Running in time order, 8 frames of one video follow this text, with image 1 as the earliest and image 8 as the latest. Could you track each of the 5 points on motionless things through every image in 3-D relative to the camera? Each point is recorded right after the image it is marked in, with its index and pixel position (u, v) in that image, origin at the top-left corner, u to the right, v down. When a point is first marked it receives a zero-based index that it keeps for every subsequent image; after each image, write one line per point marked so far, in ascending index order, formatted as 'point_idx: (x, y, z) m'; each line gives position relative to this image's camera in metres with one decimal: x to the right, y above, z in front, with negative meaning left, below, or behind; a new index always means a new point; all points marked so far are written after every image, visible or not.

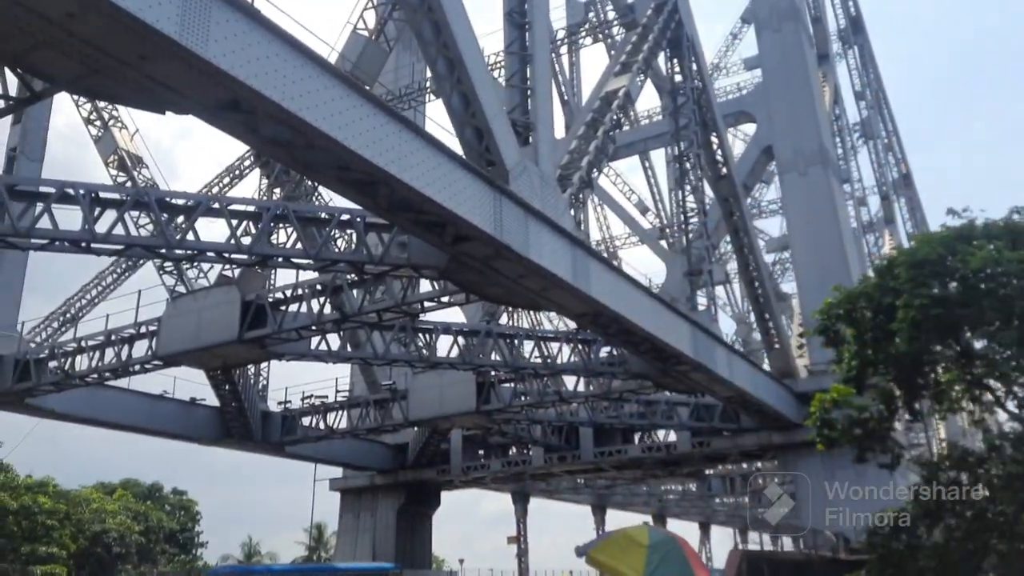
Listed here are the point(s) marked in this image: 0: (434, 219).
0: (-1.4, +1.3, +16.1) m
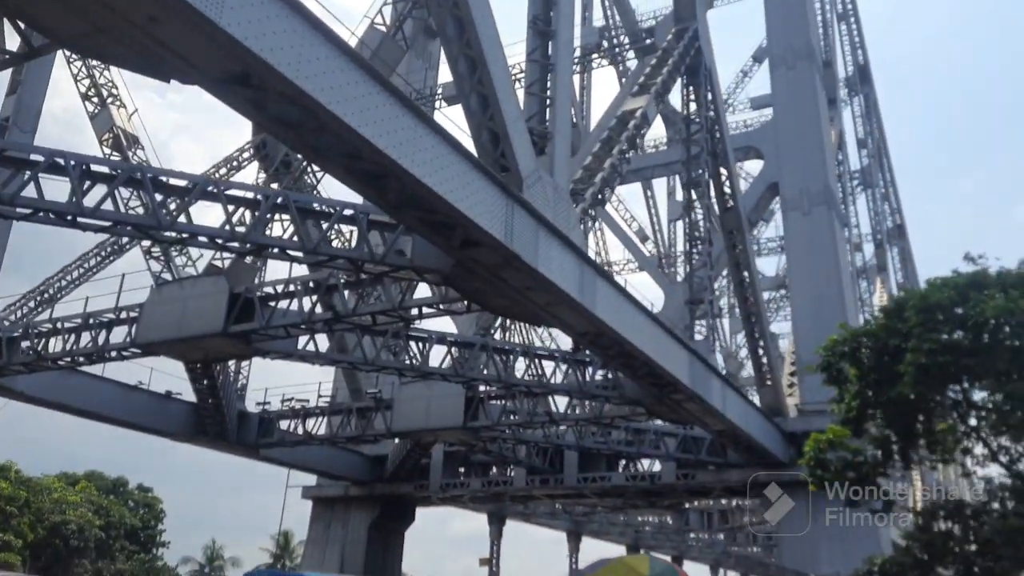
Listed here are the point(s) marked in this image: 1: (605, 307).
0: (-1.2, +1.2, +15.3) m
1: (+2.1, -0.4, +19.5) m
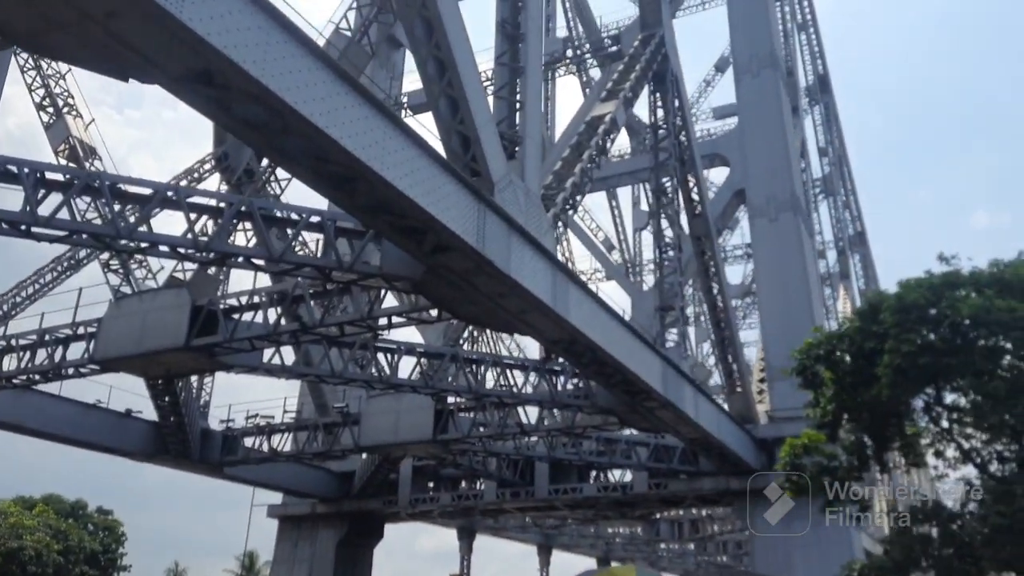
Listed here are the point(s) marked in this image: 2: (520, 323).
0: (-1.7, +1.1, +14.9) m
1: (+1.5, -0.6, +19.2) m
2: (+0.2, -0.8, +18.8) m
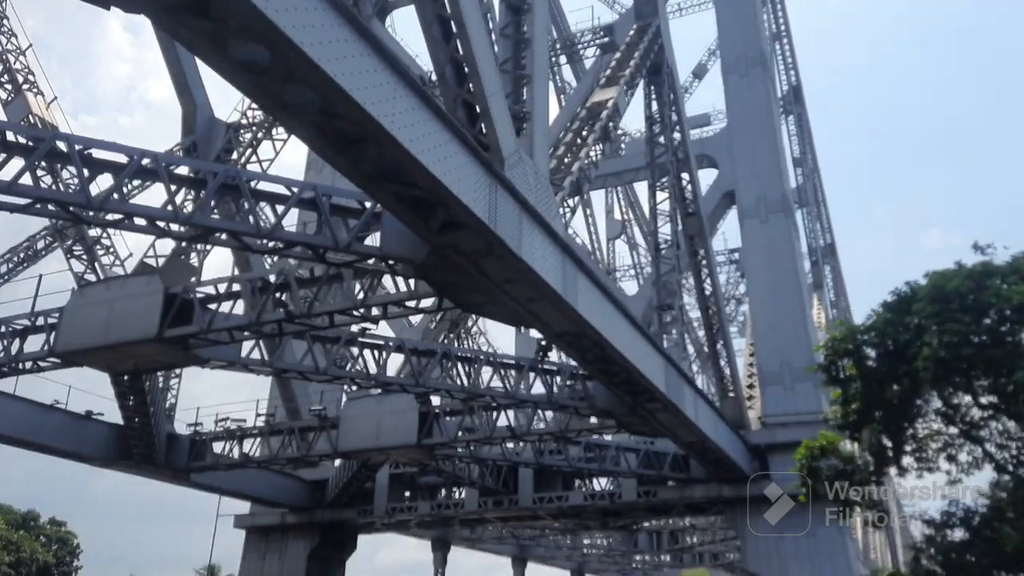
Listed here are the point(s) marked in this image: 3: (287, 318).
0: (-1.4, +1.4, +13.5) m
1: (+1.6, -0.3, +17.9) m
2: (+0.3, -0.5, +17.4) m
3: (-4.9, -0.7, +18.7) m
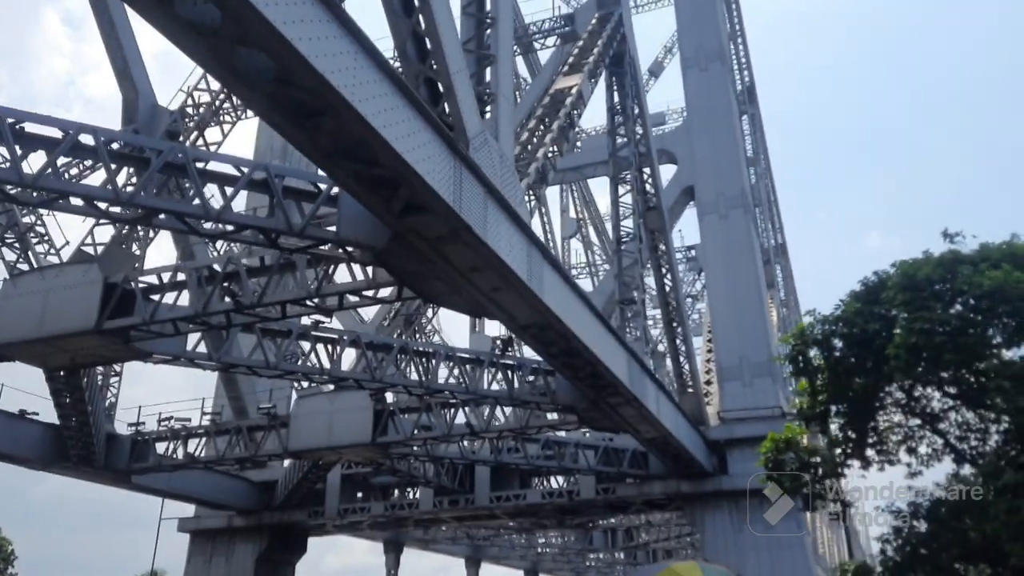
0: (-1.9, +1.7, +12.7) m
1: (+0.8, -0.1, +17.3) m
2: (-0.5, -0.3, +16.7) m
3: (-5.7, -0.4, +17.7) m
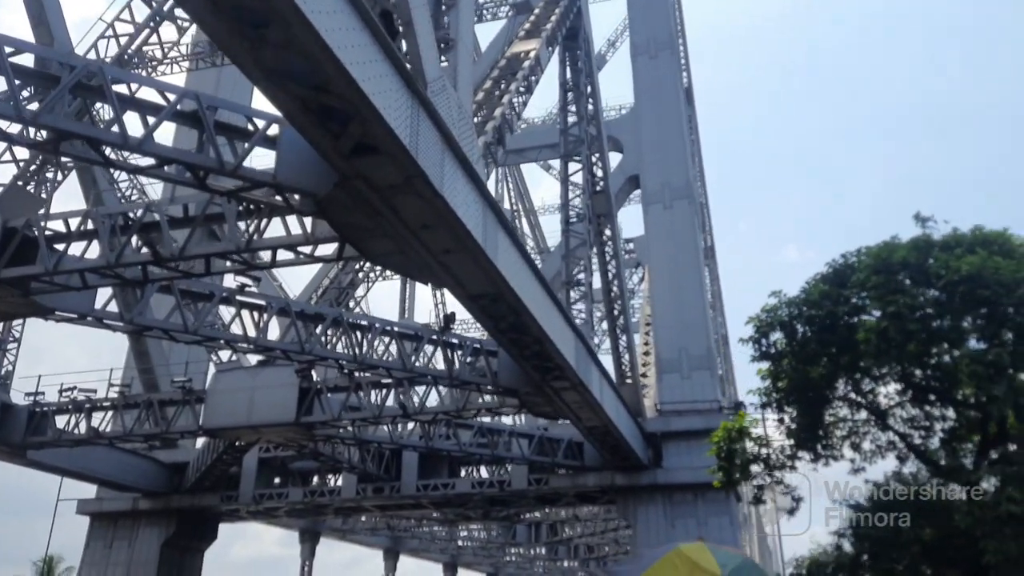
0: (-2.3, +2.4, +11.3) m
1: (-0.1, +0.5, +16.1) m
2: (-1.3, +0.4, +15.4) m
3: (-6.6, +0.5, +15.9) m
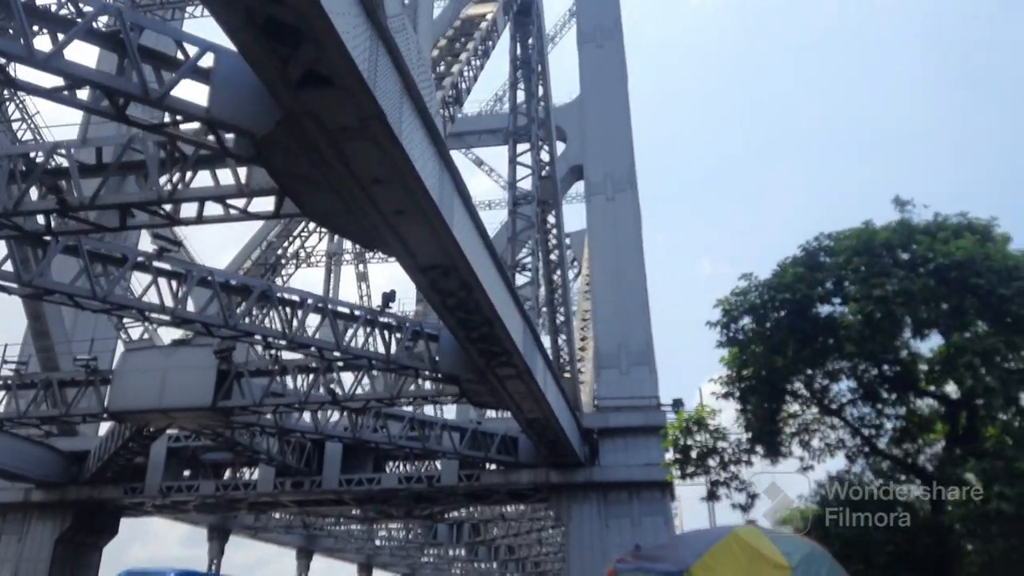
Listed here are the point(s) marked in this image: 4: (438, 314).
0: (-2.6, +2.9, +9.7) m
1: (-0.9, +1.0, +14.7) m
2: (-2.0, +0.9, +13.9) m
3: (-7.3, +1.2, +13.9) m
4: (-1.5, -0.5, +17.2) m
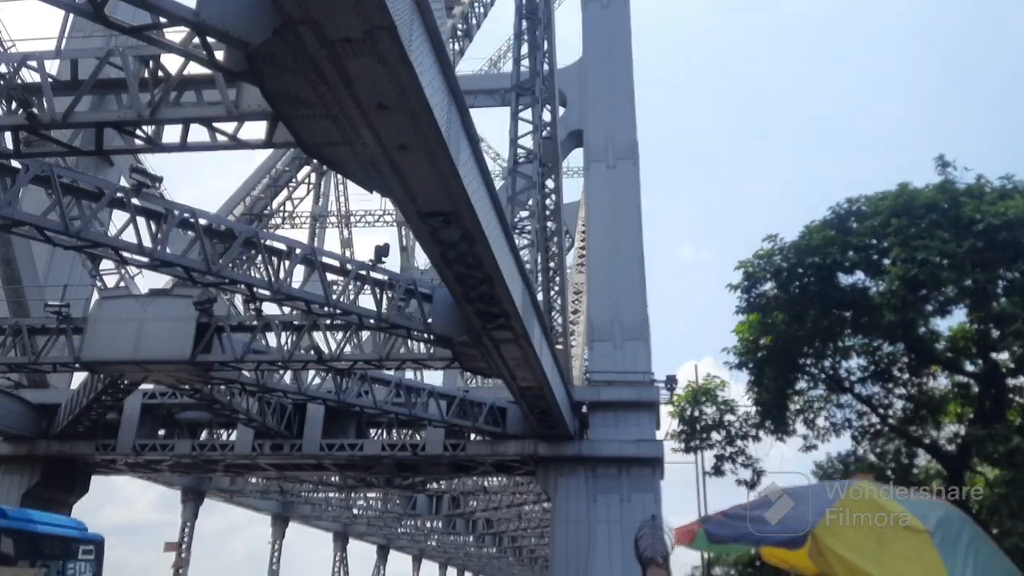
0: (-2.2, +3.7, +8.5) m
1: (-0.7, +1.8, +13.5) m
2: (-1.8, +1.8, +12.7) m
3: (-7.1, +2.3, +12.6) m
4: (-1.4, +0.4, +16.1) m
